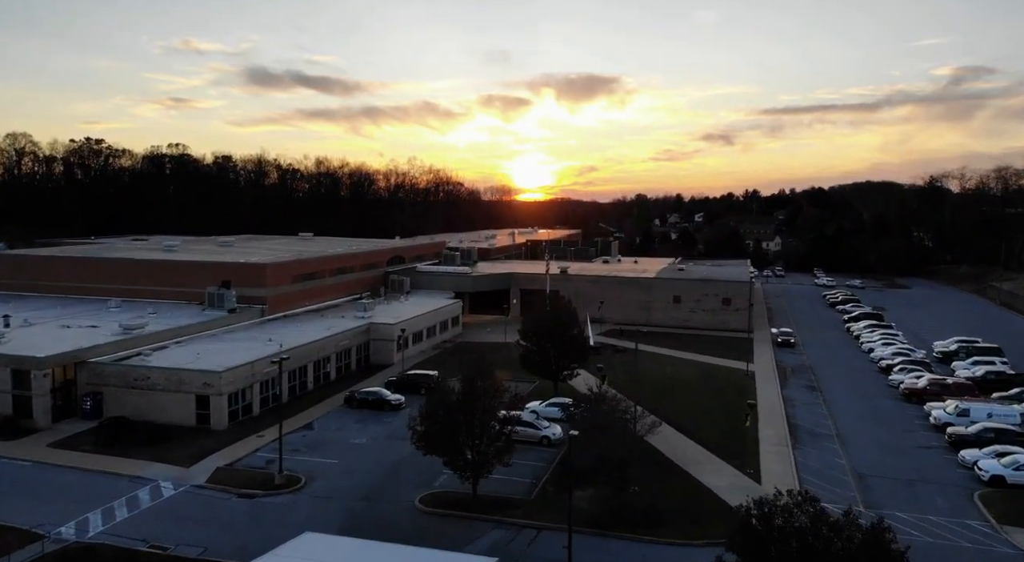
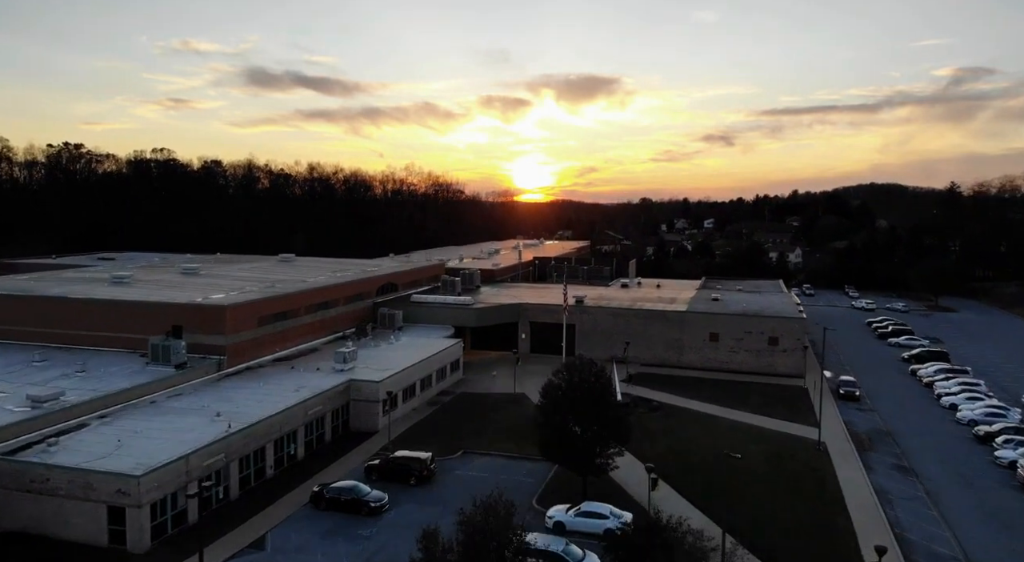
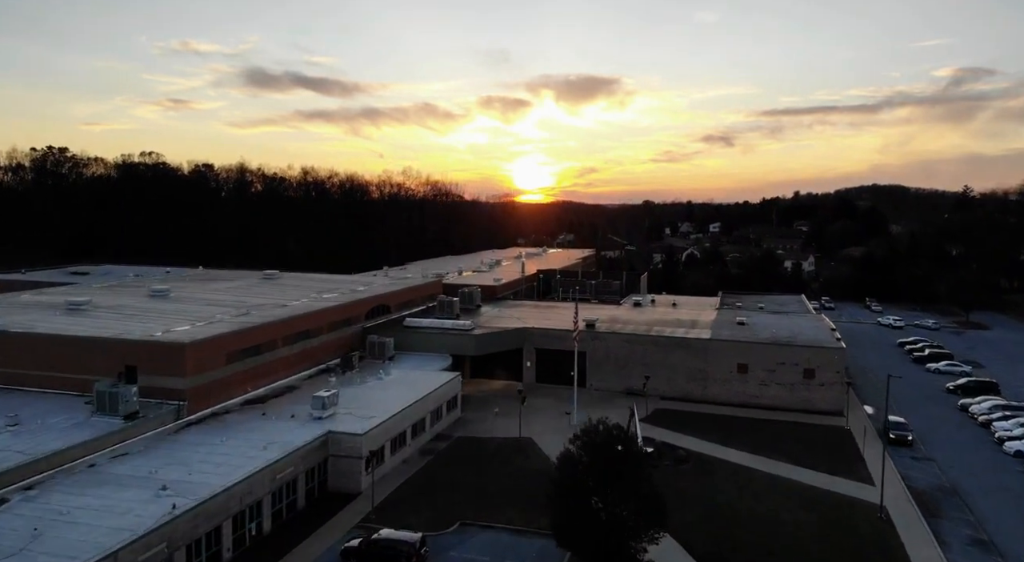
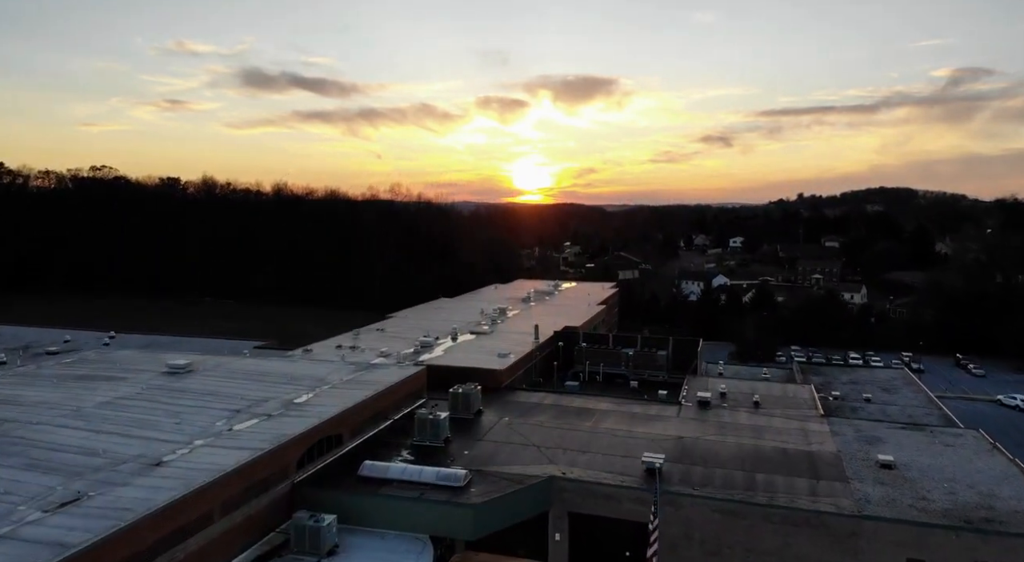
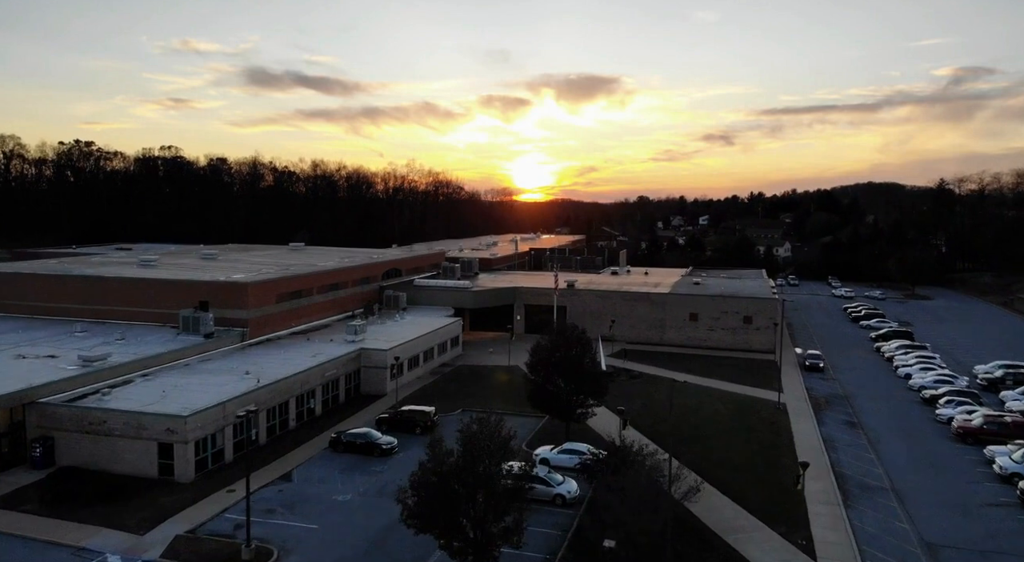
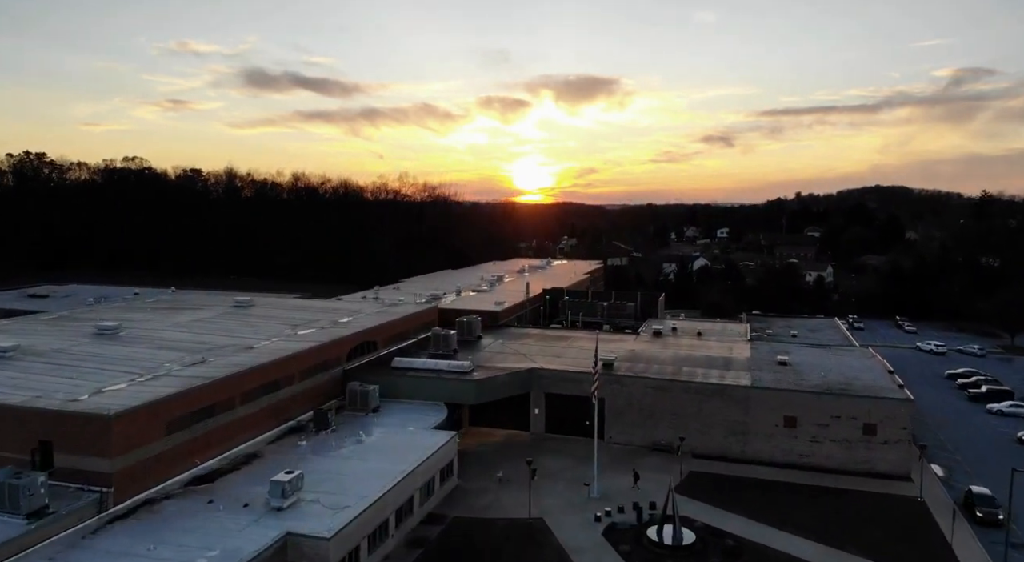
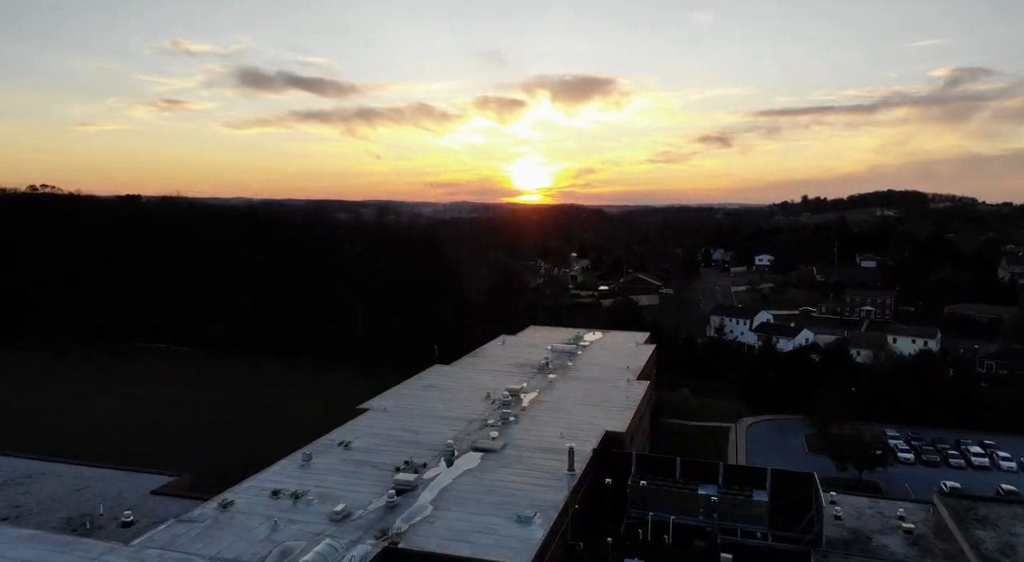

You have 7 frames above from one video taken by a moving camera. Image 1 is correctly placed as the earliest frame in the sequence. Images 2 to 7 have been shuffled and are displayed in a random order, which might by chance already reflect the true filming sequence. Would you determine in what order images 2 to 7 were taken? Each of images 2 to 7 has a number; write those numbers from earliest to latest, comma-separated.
5, 2, 3, 6, 4, 7
